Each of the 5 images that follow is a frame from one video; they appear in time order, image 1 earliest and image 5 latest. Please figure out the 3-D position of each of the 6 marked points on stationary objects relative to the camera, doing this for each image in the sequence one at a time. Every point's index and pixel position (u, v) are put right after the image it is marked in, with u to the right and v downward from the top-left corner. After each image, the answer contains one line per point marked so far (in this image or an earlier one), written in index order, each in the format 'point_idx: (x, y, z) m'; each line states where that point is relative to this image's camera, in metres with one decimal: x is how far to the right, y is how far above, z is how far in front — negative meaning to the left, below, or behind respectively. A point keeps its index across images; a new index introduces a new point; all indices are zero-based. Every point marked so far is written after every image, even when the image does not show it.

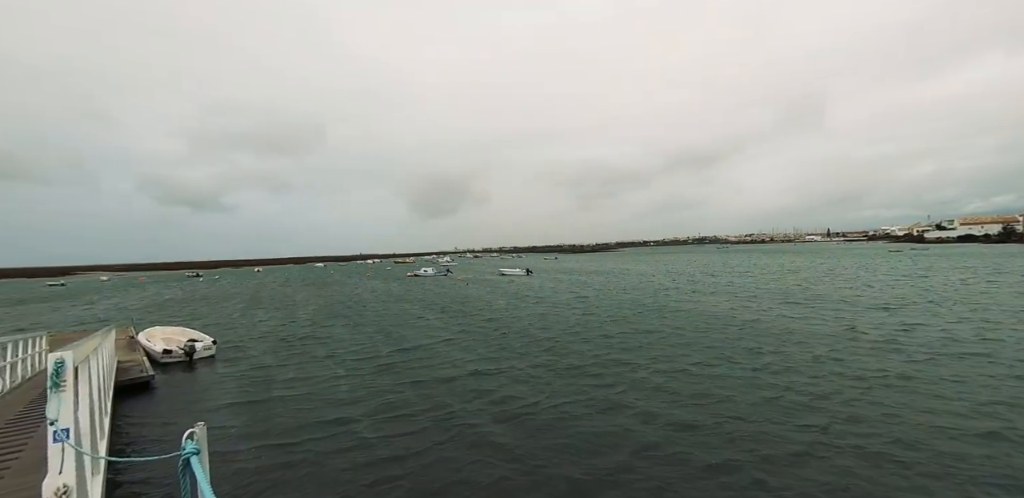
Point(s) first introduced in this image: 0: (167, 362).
0: (-12.2, -4.0, +15.2) m
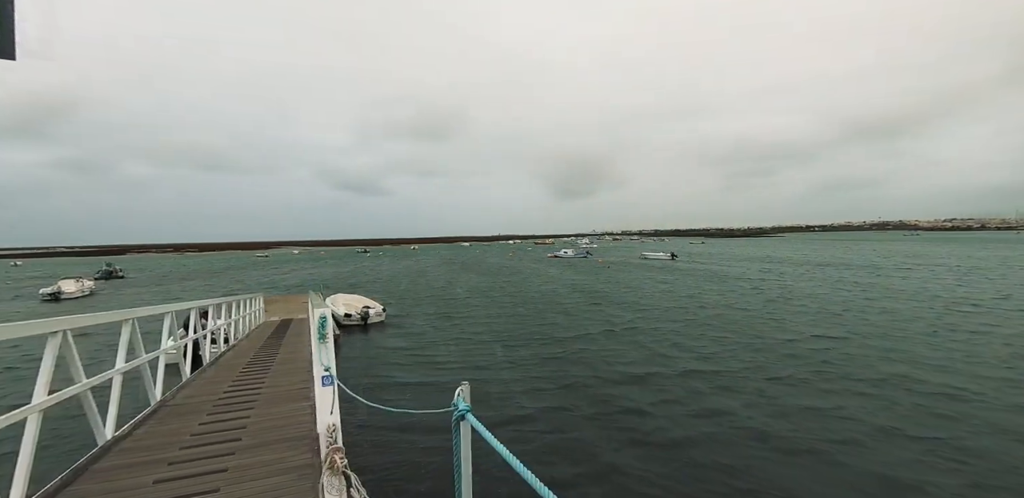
0: (-6.7, -3.1, +17.1) m
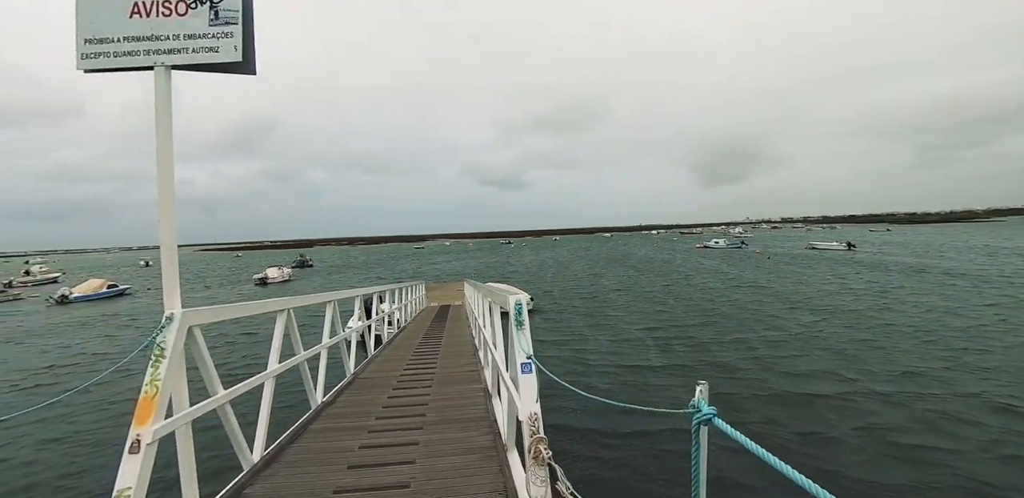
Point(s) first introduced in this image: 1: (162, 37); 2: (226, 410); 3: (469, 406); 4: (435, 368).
0: (-1.1, -2.8, +17.6) m
1: (-4.2, +2.5, +5.1) m
2: (-3.7, -2.1, +5.6) m
3: (-0.7, -2.7, +7.4) m
4: (-1.5, -2.4, +8.5) m
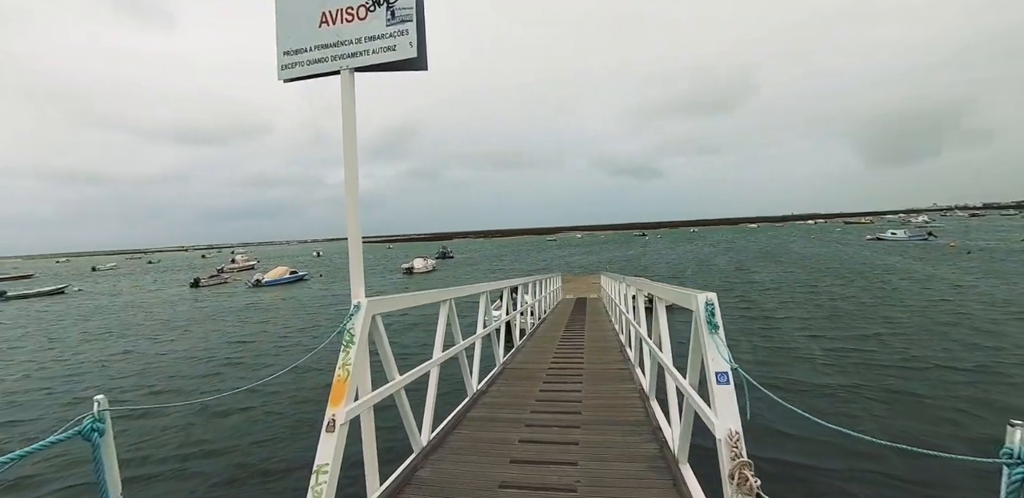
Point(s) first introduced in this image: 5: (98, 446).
0: (+3.8, -2.5, +16.8) m
1: (-2.1, +2.6, +5.4) m
2: (-1.5, -2.0, +5.8) m
3: (+1.8, -2.6, +6.8) m
4: (+1.3, -2.2, +8.1) m
5: (-3.6, -1.7, +3.6) m
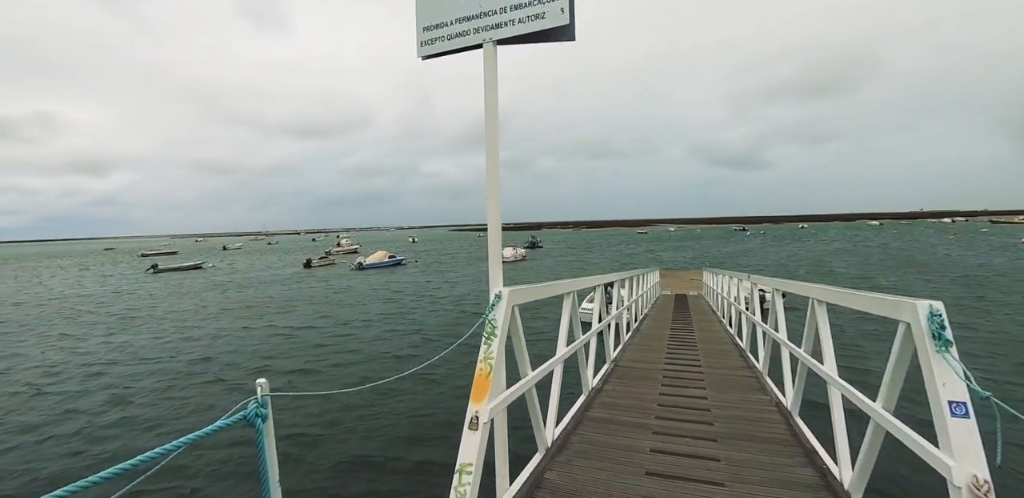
0: (+6.8, -2.3, +15.8) m
1: (-0.3, +2.8, +5.0) m
2: (+0.2, -1.8, +5.5) m
3: (+3.6, -2.5, +6.1) m
4: (+3.3, -2.1, +7.4) m
5: (-2.1, -1.5, +3.5) m
